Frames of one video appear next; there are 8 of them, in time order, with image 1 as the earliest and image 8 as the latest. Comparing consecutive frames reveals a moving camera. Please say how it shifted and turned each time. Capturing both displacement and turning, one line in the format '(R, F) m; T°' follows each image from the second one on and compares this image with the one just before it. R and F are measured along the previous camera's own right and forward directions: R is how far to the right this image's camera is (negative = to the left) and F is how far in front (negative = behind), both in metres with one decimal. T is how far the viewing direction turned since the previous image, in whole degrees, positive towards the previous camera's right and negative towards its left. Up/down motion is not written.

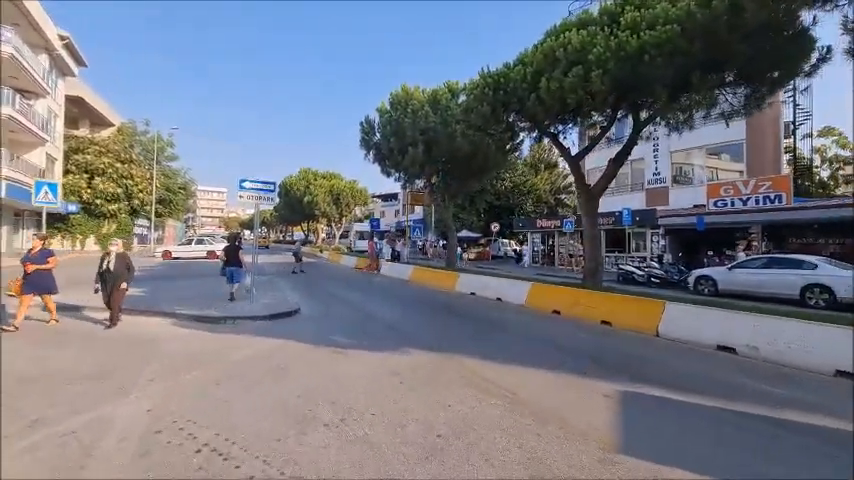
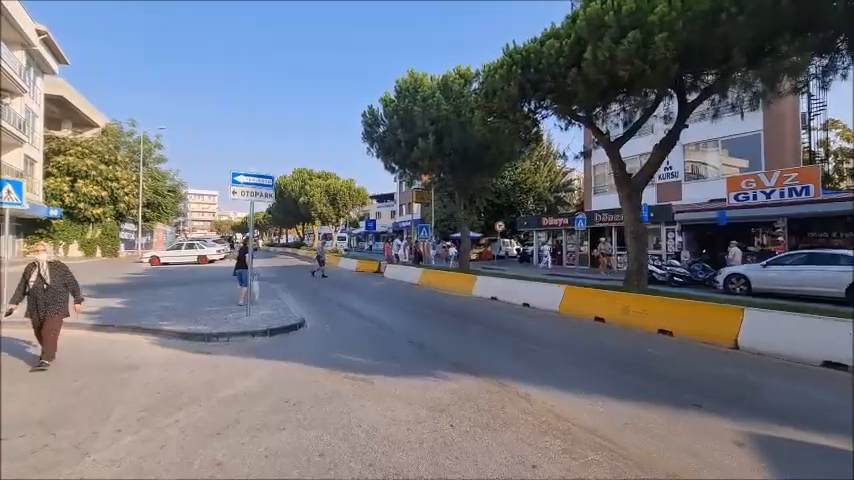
(-0.8, +1.6) m; +1°
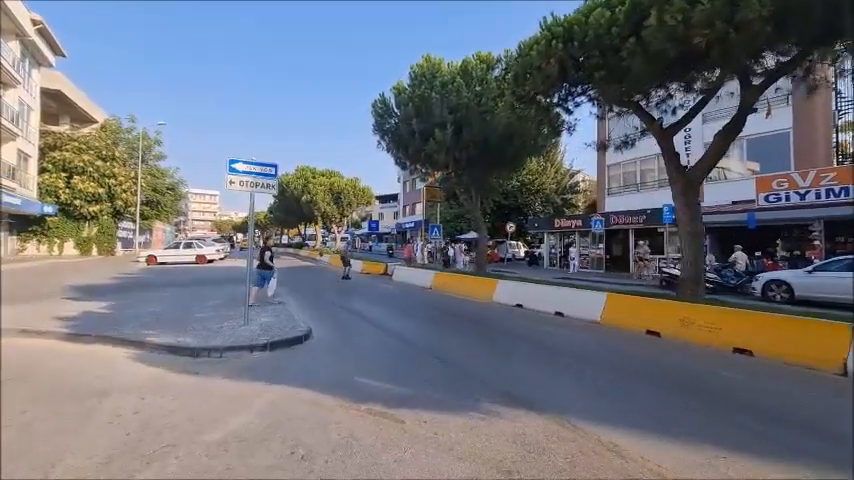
(-0.6, +1.5) m; 0°
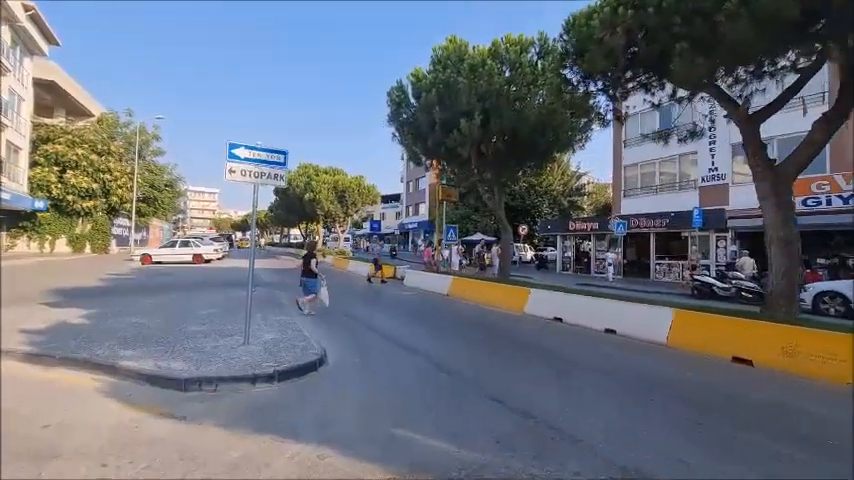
(-0.8, +1.7) m; 0°
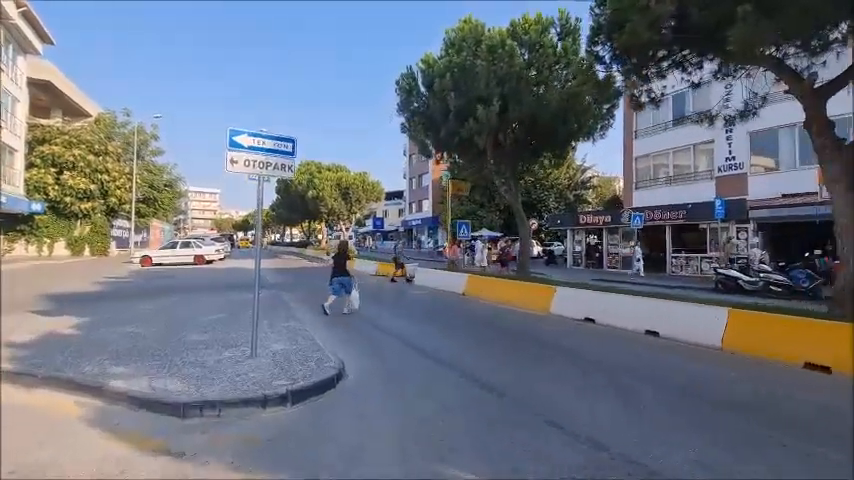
(-0.5, +0.9) m; 0°
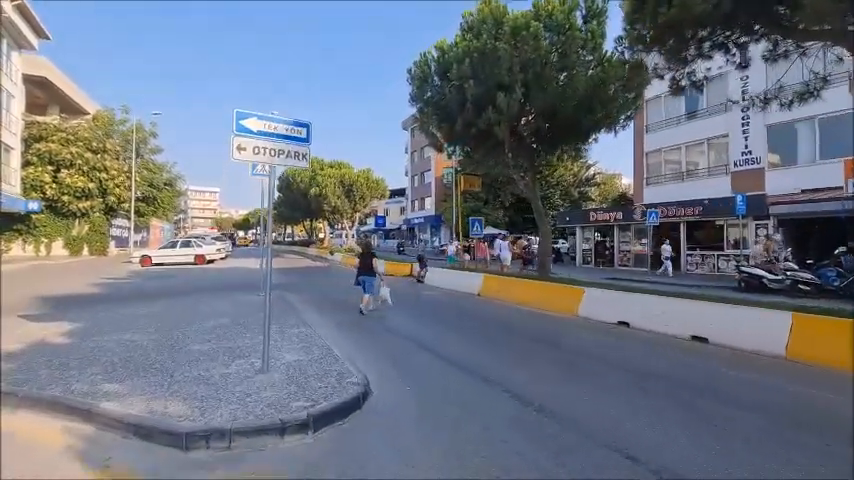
(-0.5, +0.8) m; 0°
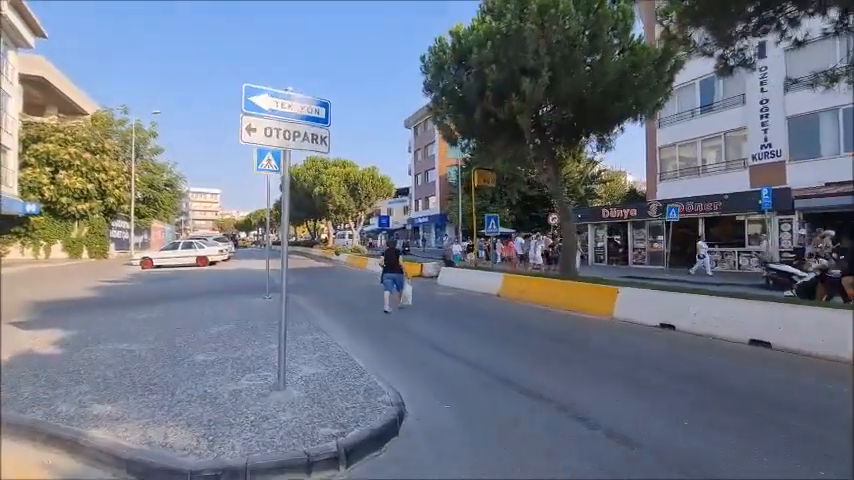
(-0.5, +0.9) m; 0°
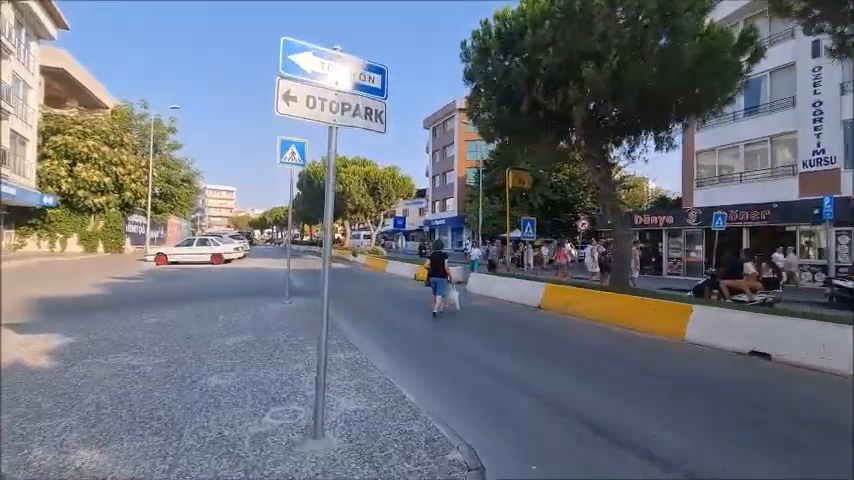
(-0.7, +1.3) m; -2°
